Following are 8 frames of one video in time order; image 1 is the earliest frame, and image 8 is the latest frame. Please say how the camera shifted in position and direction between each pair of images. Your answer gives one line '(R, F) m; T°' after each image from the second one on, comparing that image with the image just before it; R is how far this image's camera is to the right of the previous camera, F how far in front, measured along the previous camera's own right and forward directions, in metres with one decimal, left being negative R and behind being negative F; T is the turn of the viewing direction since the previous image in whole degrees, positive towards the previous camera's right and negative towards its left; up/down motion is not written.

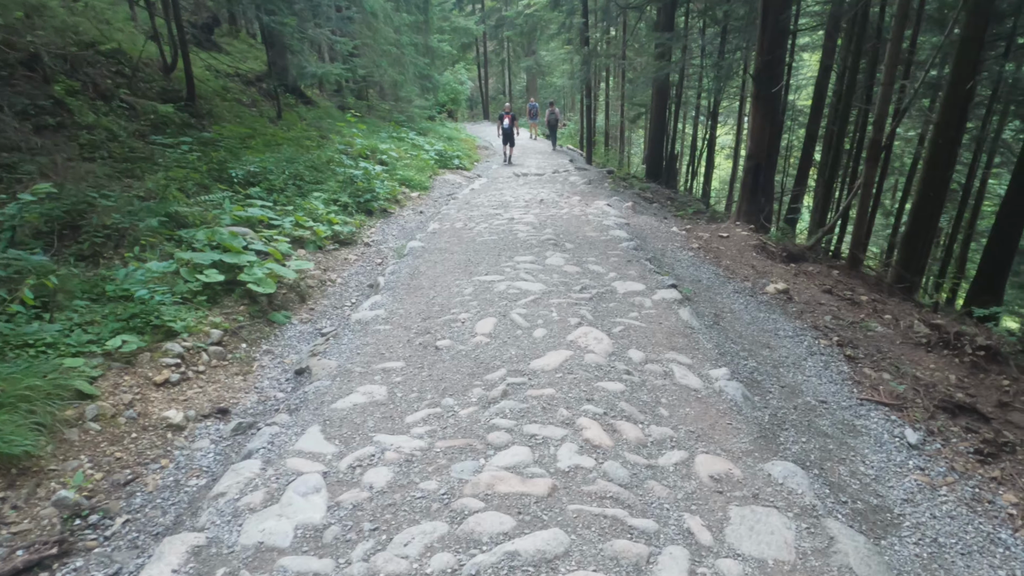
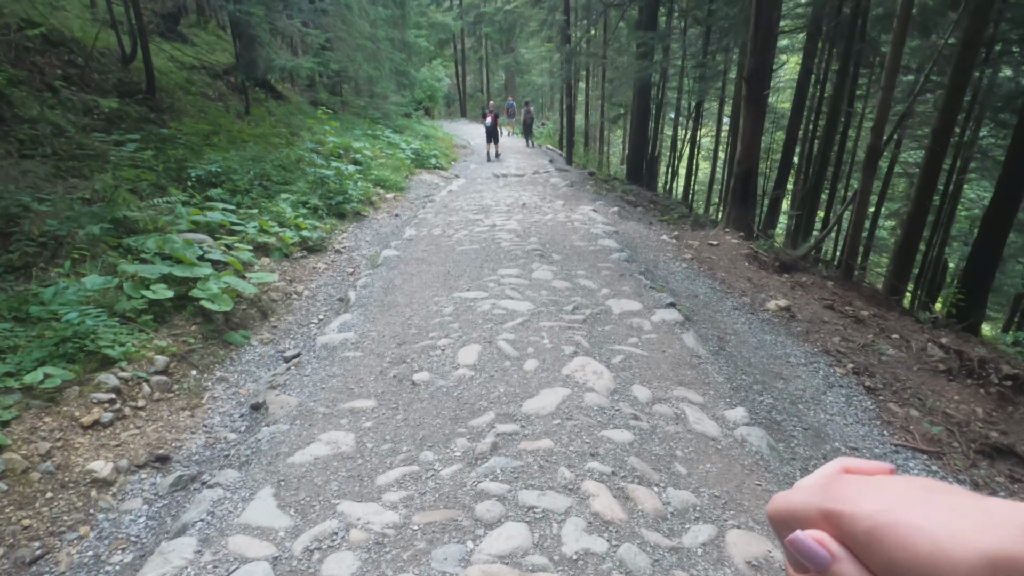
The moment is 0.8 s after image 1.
(-0.1, +0.5) m; +2°
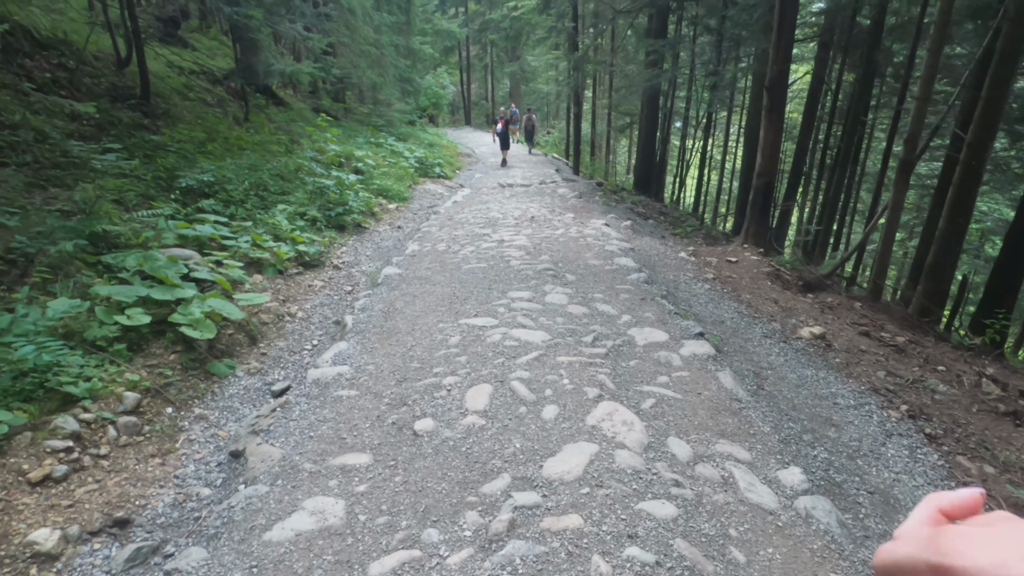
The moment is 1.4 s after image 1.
(-0.1, +0.4) m; 0°
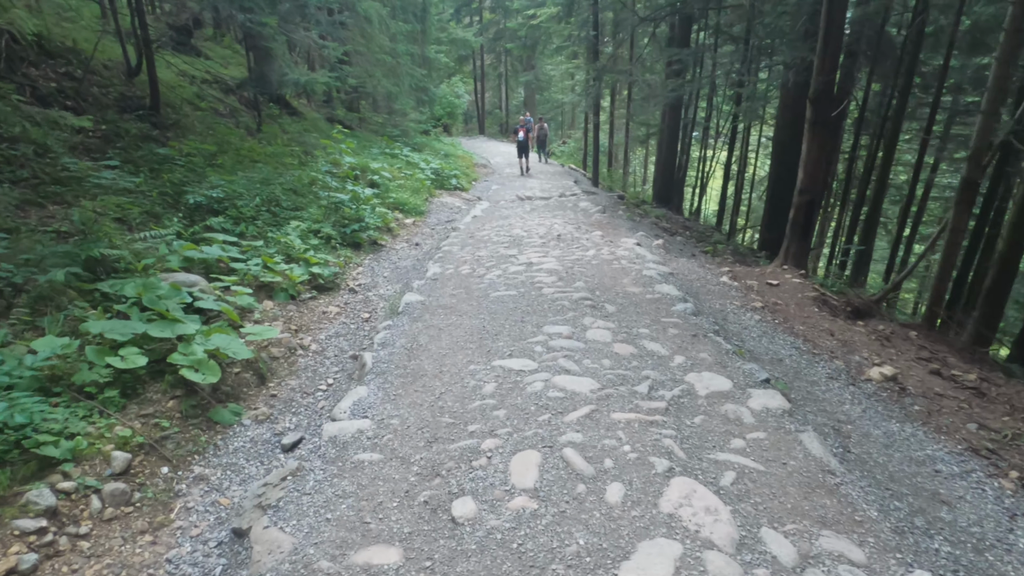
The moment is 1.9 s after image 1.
(-0.2, +0.5) m; -1°
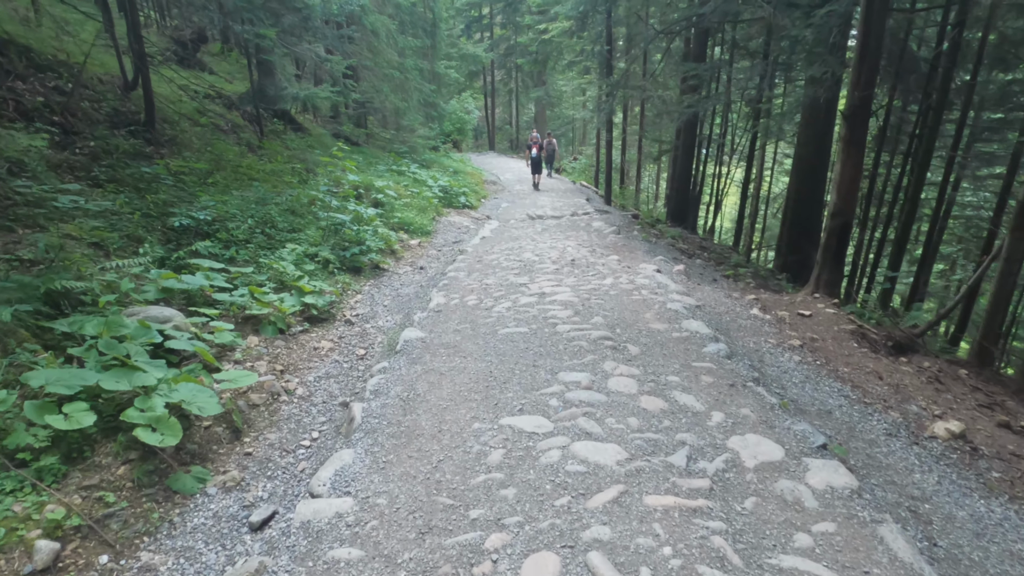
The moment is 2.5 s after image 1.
(0.0, +0.5) m; -1°
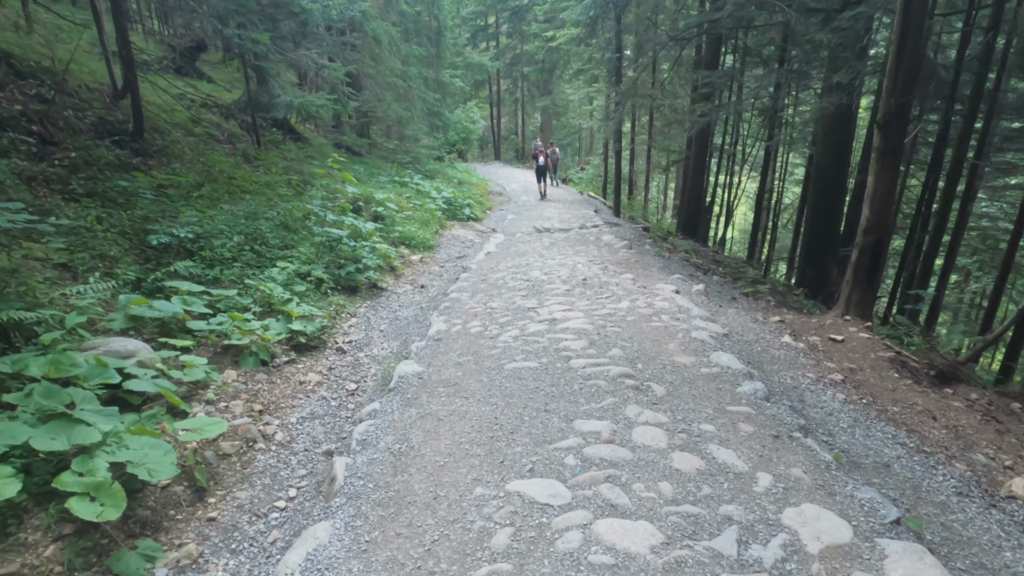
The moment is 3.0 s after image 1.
(0.0, +0.5) m; 0°
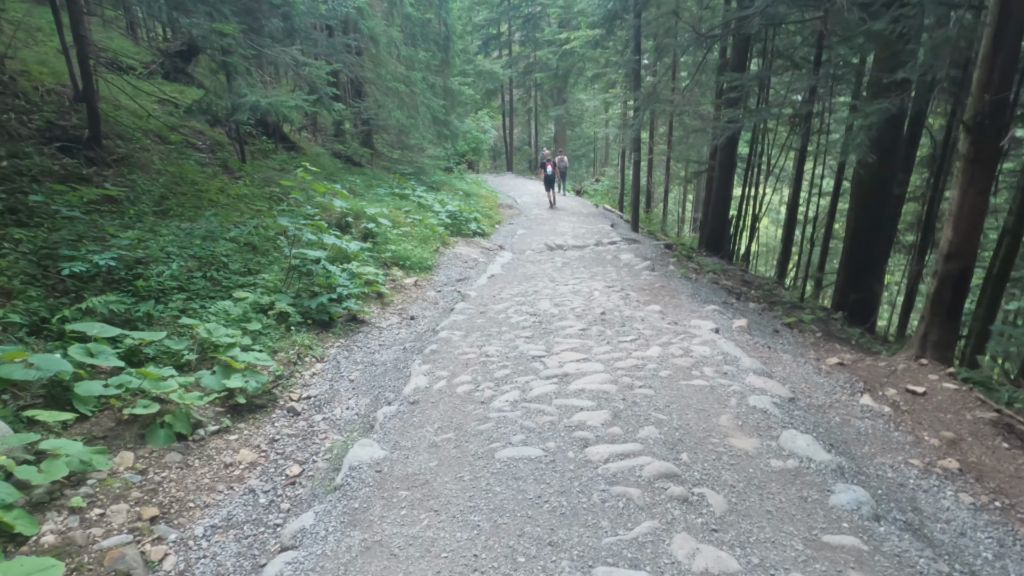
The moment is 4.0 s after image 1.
(+0.1, +1.2) m; -1°
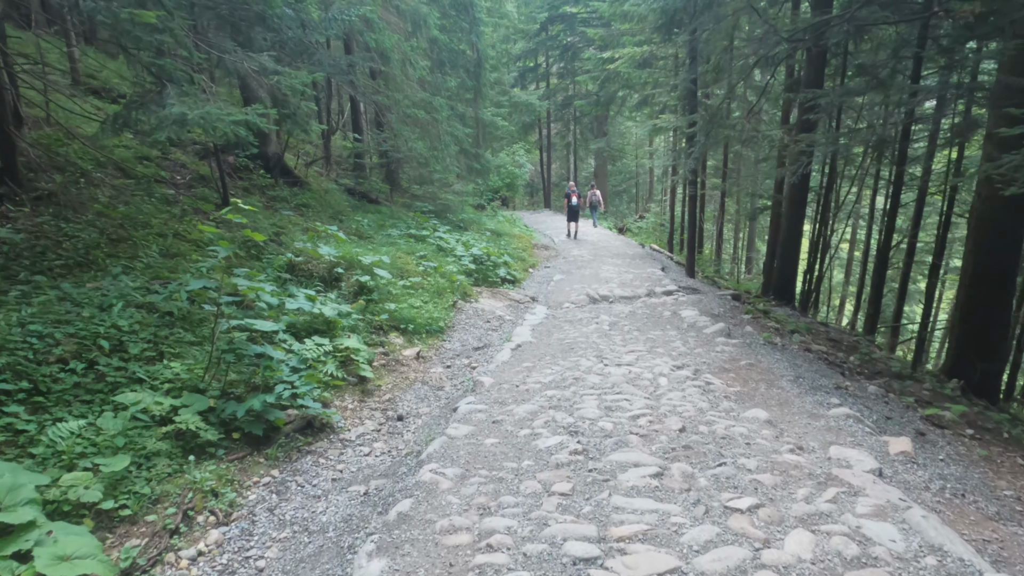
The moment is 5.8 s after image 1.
(+0.1, +2.0) m; -3°
